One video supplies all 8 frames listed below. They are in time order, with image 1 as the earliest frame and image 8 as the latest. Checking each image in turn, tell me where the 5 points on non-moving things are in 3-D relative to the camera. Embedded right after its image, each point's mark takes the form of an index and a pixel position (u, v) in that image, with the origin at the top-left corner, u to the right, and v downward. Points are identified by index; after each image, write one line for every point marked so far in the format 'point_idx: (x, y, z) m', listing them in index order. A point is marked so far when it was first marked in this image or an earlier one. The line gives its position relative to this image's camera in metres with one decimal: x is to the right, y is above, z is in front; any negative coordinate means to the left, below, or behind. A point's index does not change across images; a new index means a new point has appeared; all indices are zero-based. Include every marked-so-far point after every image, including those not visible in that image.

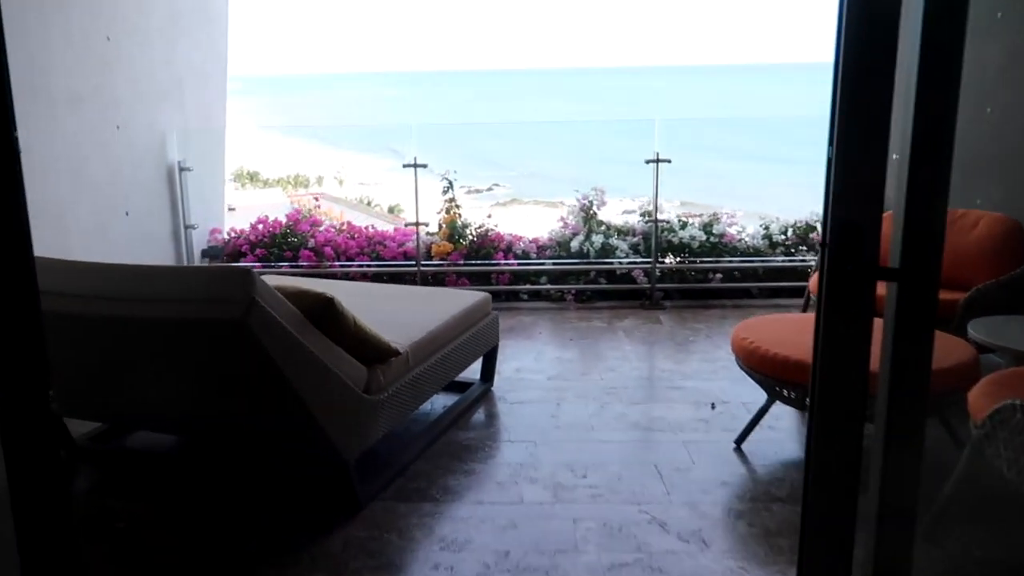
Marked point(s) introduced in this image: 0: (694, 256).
0: (+1.1, +0.2, +4.7) m
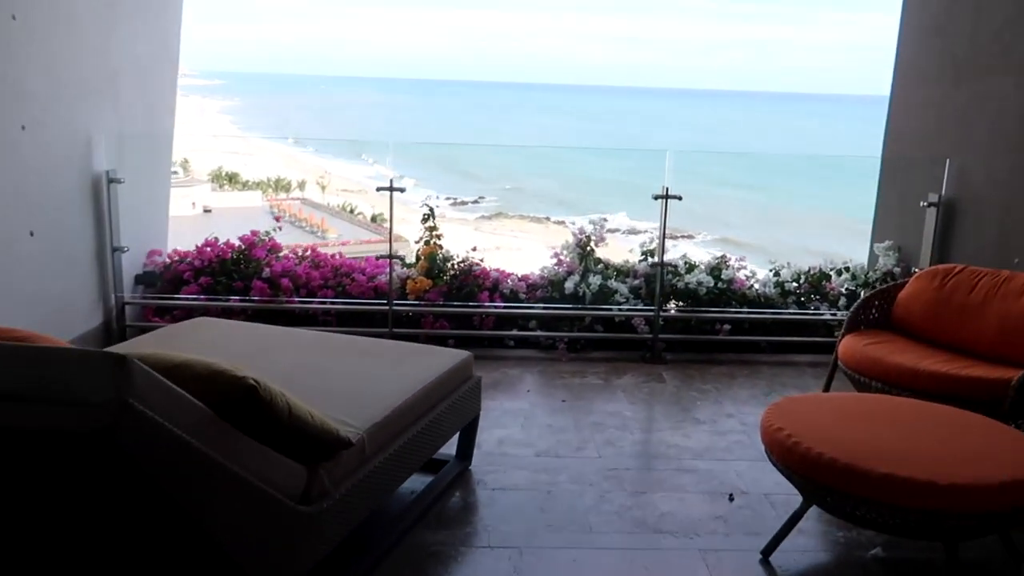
0: (+1.0, -0.1, +4.2) m
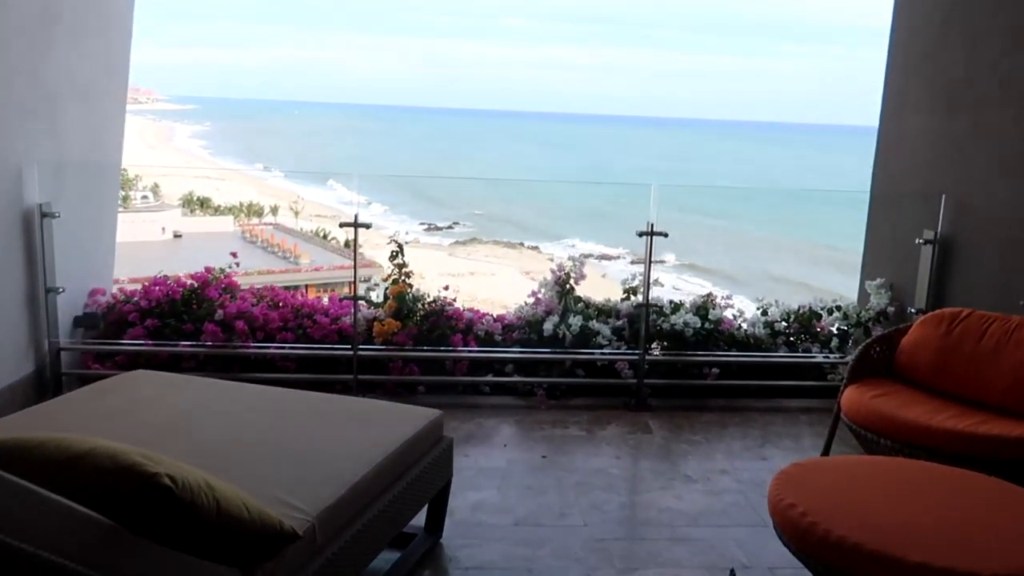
0: (+0.9, -0.3, +4.0) m
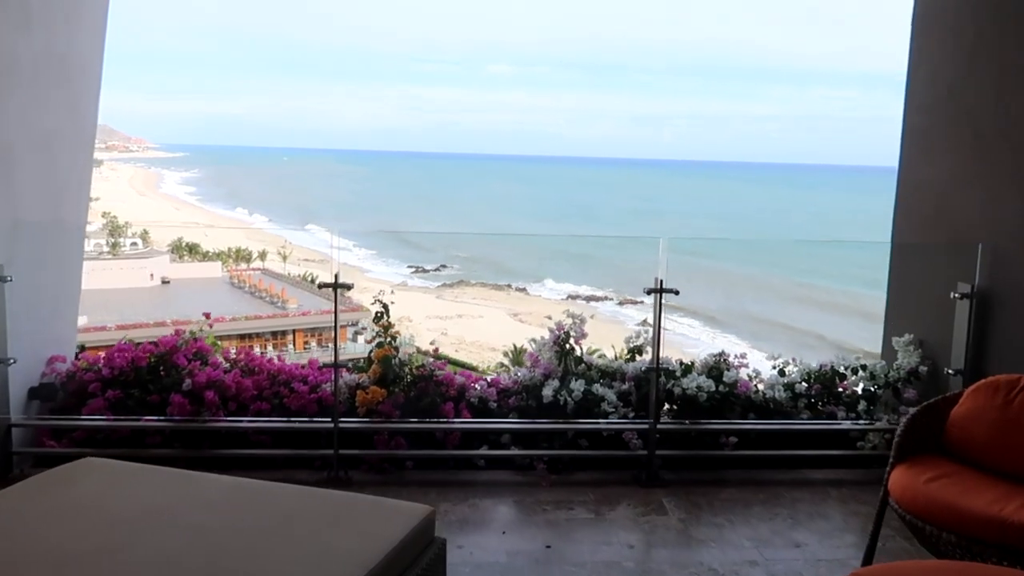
0: (+0.8, -0.6, +3.6) m
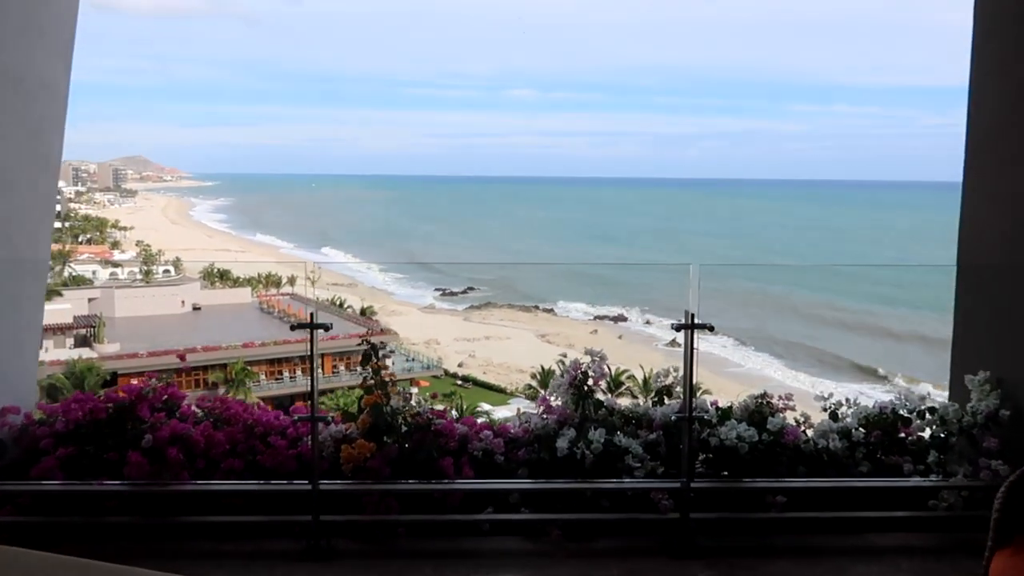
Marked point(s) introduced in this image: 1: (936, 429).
0: (+0.9, -0.7, +3.1) m
1: (+1.7, -0.6, +3.2) m
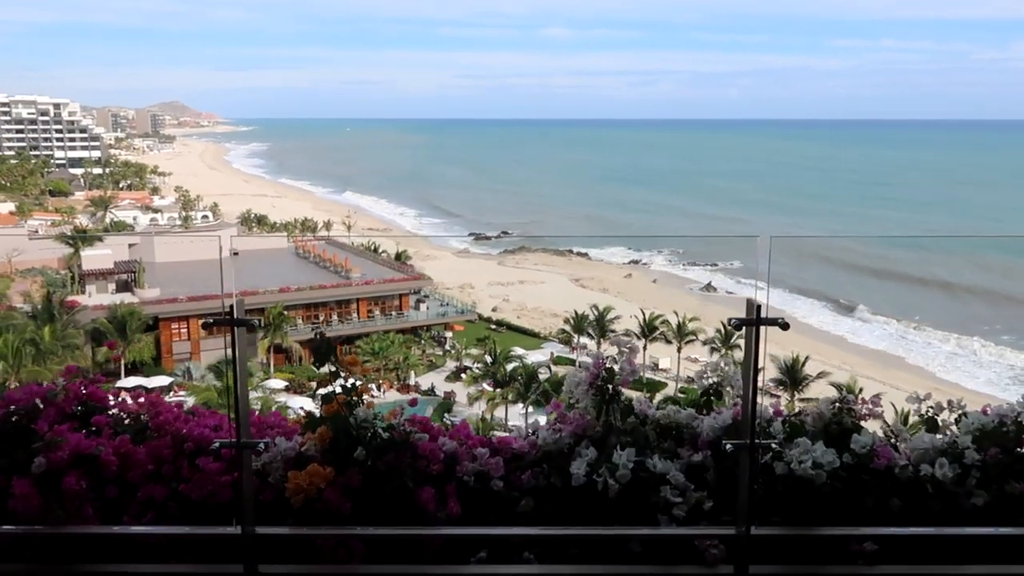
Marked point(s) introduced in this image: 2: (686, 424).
0: (+0.9, -0.6, +2.4) m
1: (+1.7, -0.5, +2.4) m
2: (+0.5, -0.4, +2.5) m
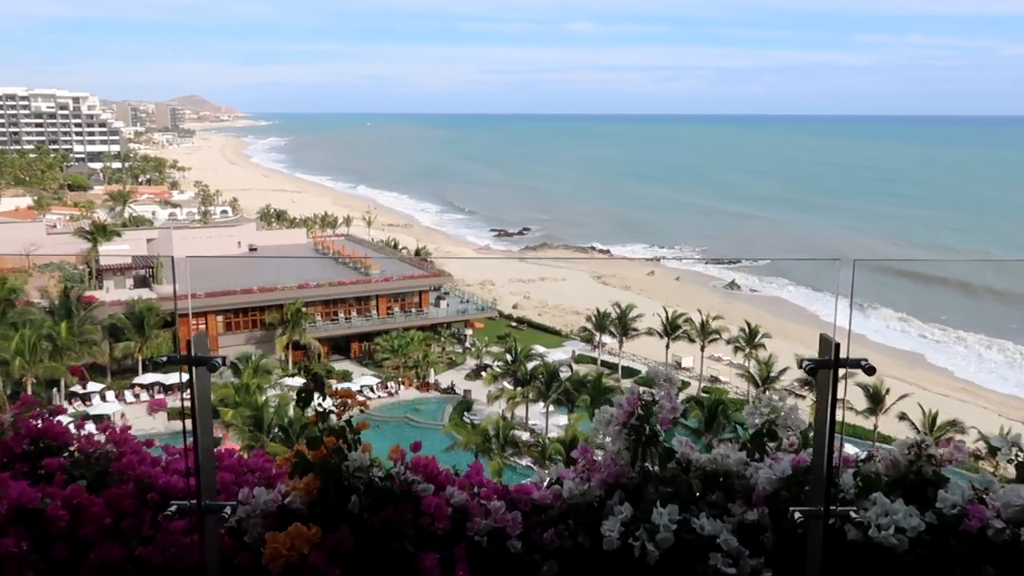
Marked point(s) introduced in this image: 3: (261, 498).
0: (+0.9, -0.7, +2.0) m
1: (+1.8, -0.6, +2.0) m
2: (+0.6, -0.5, +2.1) m
3: (-0.7, -0.5, +2.0) m
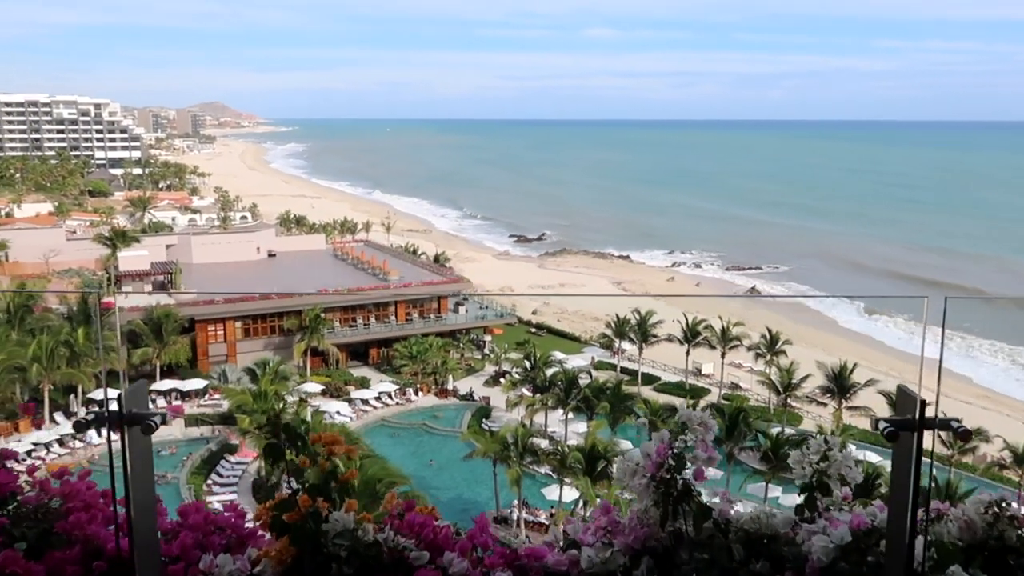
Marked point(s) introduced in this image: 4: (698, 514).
0: (+1.0, -0.8, +1.7) m
1: (+1.8, -0.6, +1.6) m
2: (+0.6, -0.6, +1.8) m
3: (-0.6, -0.6, +1.7) m
4: (+0.4, -0.5, +1.8) m
